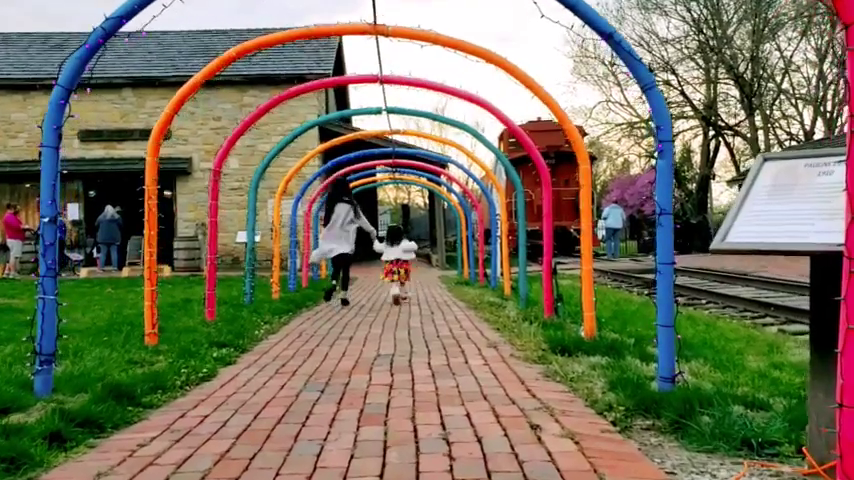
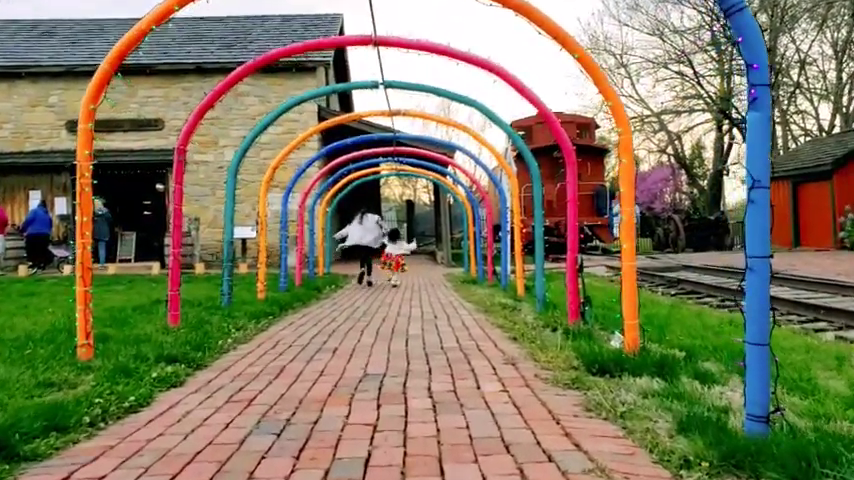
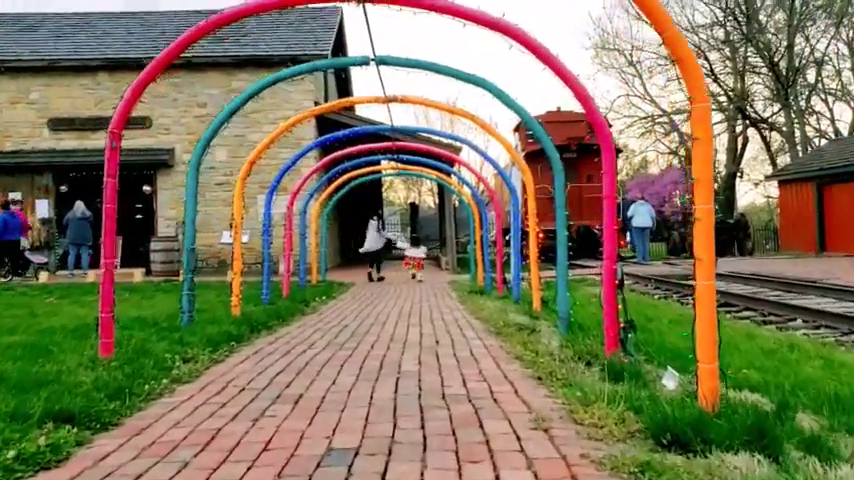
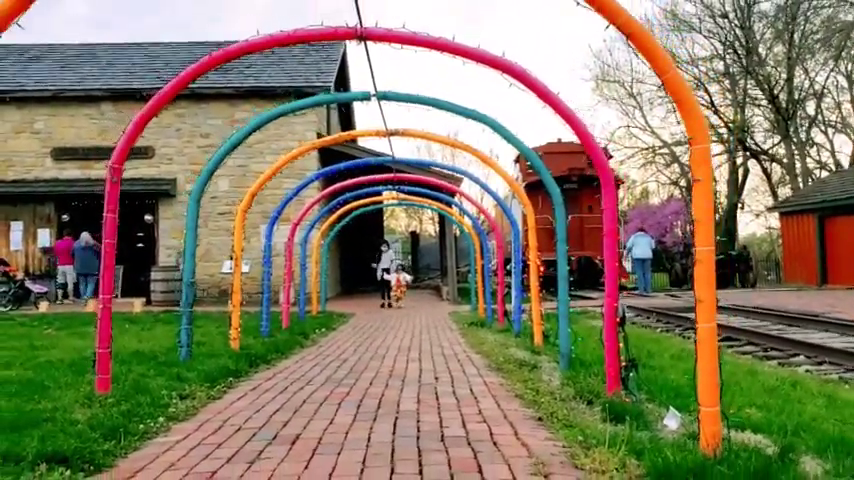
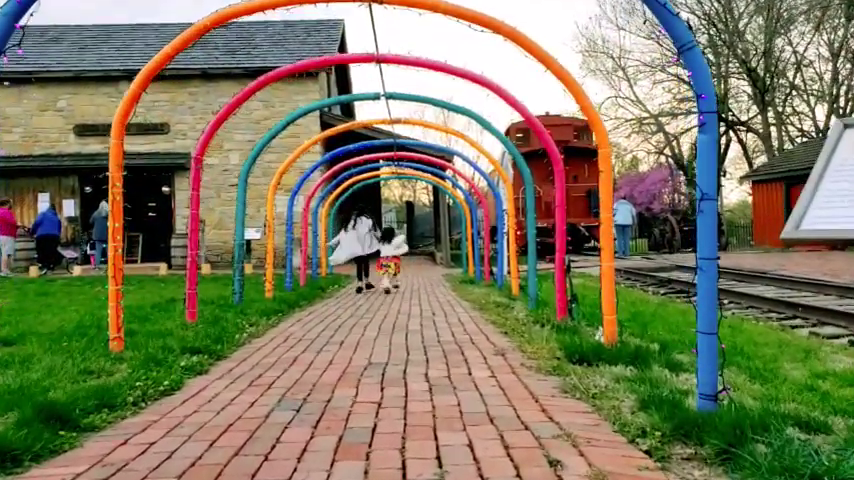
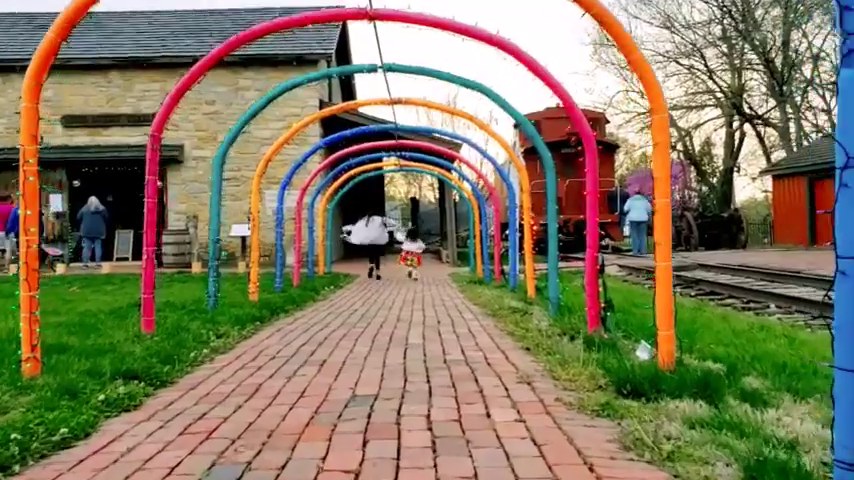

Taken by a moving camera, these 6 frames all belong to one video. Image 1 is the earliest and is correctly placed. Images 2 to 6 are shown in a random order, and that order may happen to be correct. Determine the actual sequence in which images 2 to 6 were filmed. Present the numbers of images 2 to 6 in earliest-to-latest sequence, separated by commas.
5, 2, 6, 3, 4
